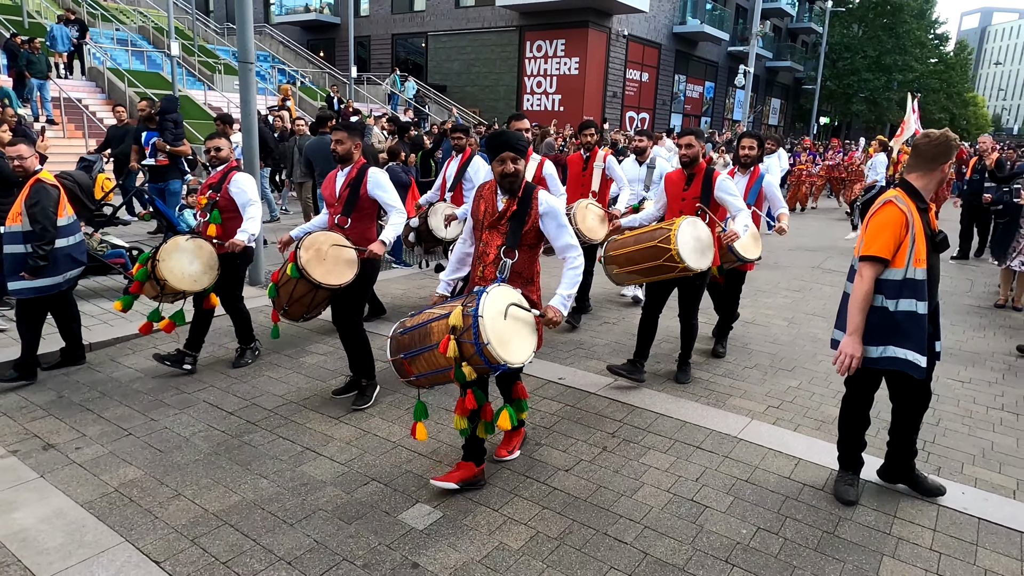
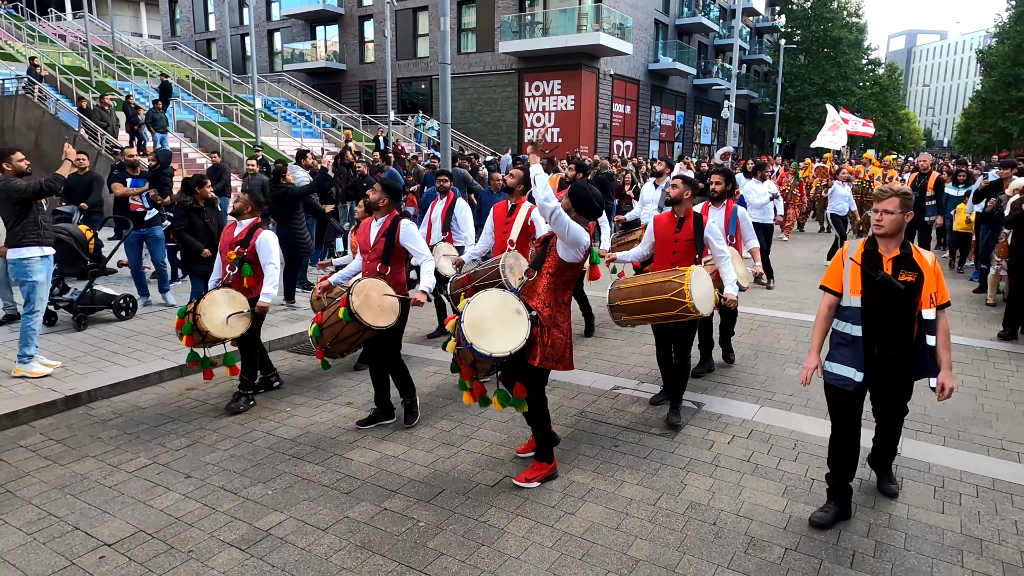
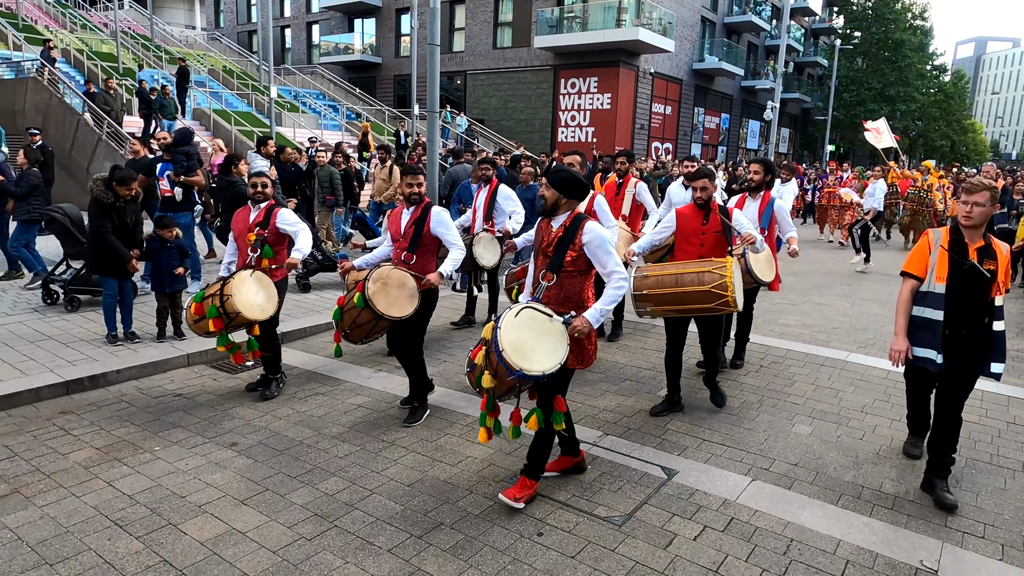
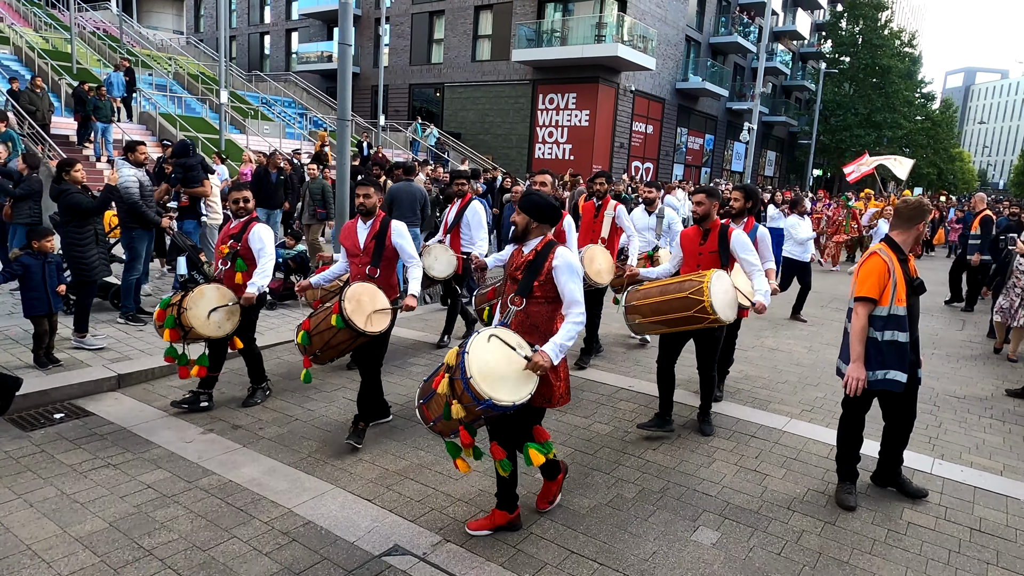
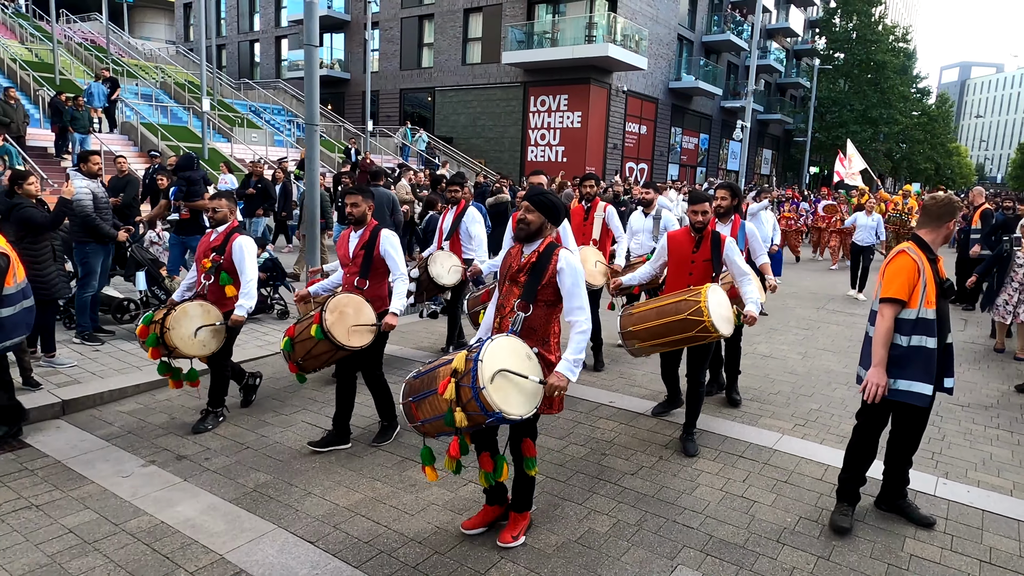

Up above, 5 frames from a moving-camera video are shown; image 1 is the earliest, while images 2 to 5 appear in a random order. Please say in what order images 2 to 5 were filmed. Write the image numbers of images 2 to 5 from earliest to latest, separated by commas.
5, 4, 3, 2
